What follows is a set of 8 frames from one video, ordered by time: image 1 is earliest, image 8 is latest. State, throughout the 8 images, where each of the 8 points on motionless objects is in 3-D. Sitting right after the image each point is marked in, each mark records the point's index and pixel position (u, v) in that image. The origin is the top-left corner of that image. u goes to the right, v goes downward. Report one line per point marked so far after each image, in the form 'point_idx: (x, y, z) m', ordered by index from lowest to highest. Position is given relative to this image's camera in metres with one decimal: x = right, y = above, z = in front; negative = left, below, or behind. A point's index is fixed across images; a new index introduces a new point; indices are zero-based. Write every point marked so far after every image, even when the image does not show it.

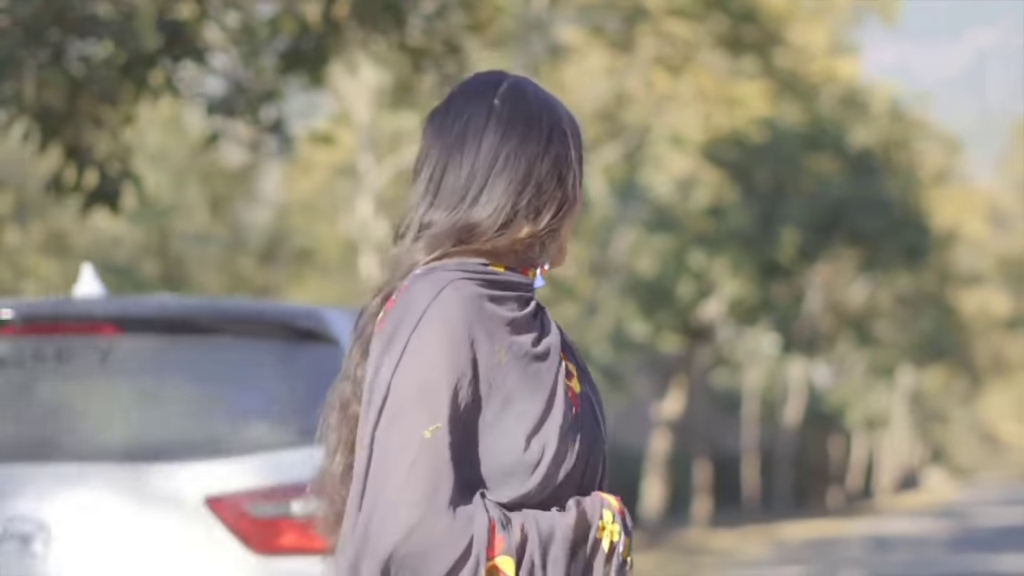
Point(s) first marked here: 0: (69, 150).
0: (-2.1, +0.7, +9.3) m
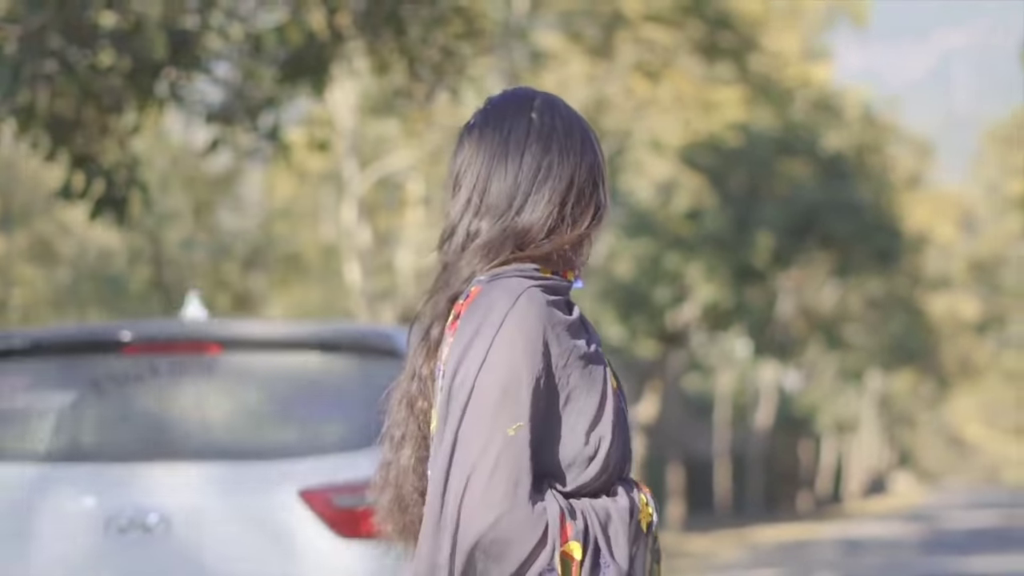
0: (-2.2, +0.6, +9.5) m
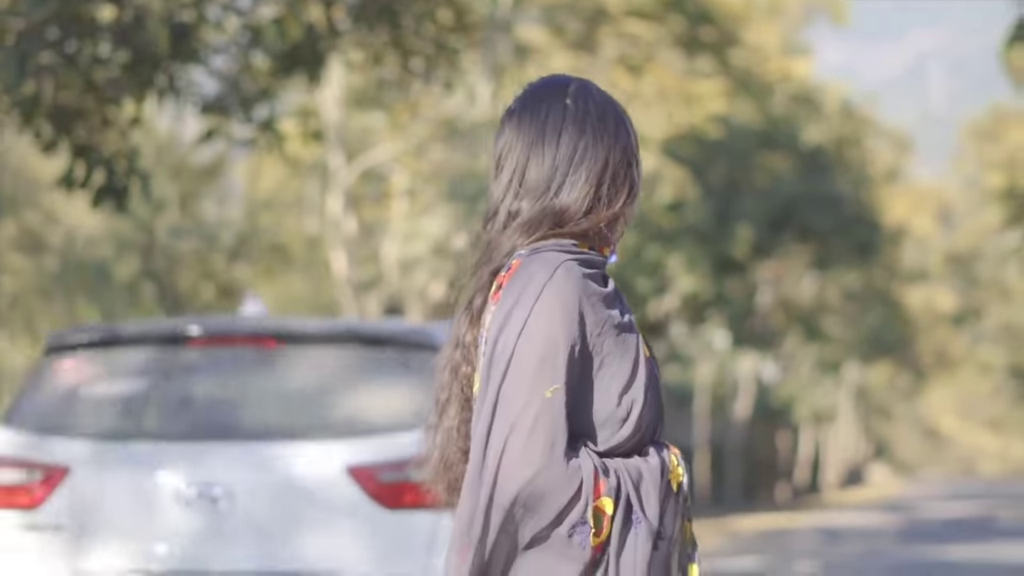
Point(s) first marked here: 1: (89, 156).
0: (-2.2, +0.7, +9.7) m
1: (-2.1, +0.7, +9.7) m
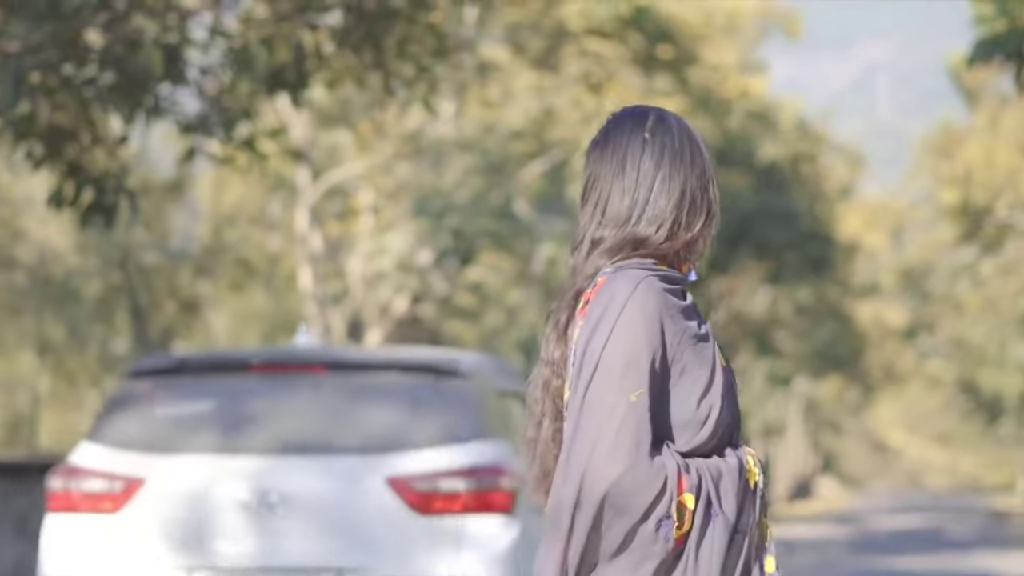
0: (-2.3, +0.6, +9.9) m
1: (-2.2, +0.6, +9.8) m
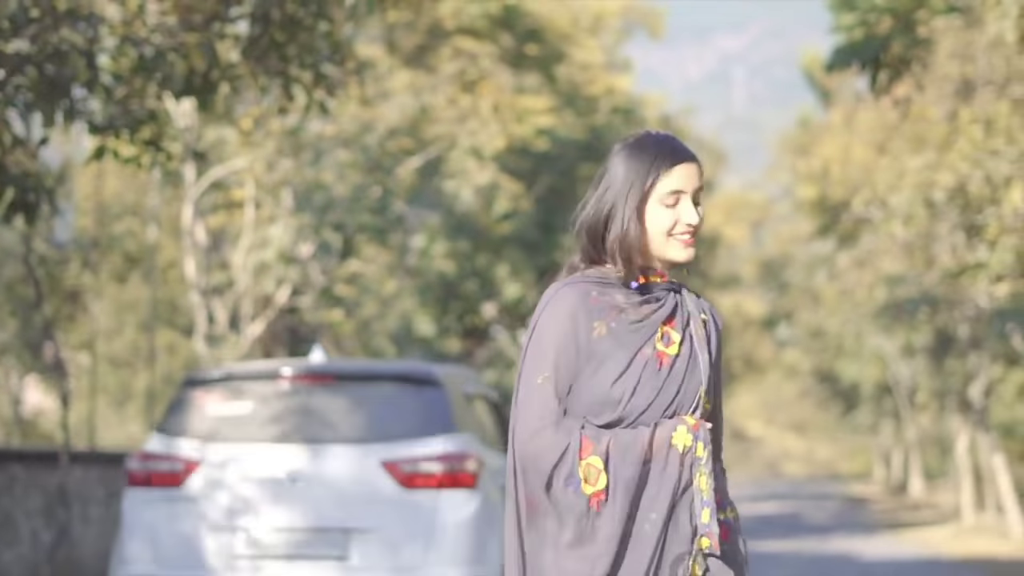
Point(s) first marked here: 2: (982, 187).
0: (-2.9, +0.7, +10.5) m
1: (-2.8, +0.6, +10.5) m
2: (+4.5, +0.9, +18.1) m
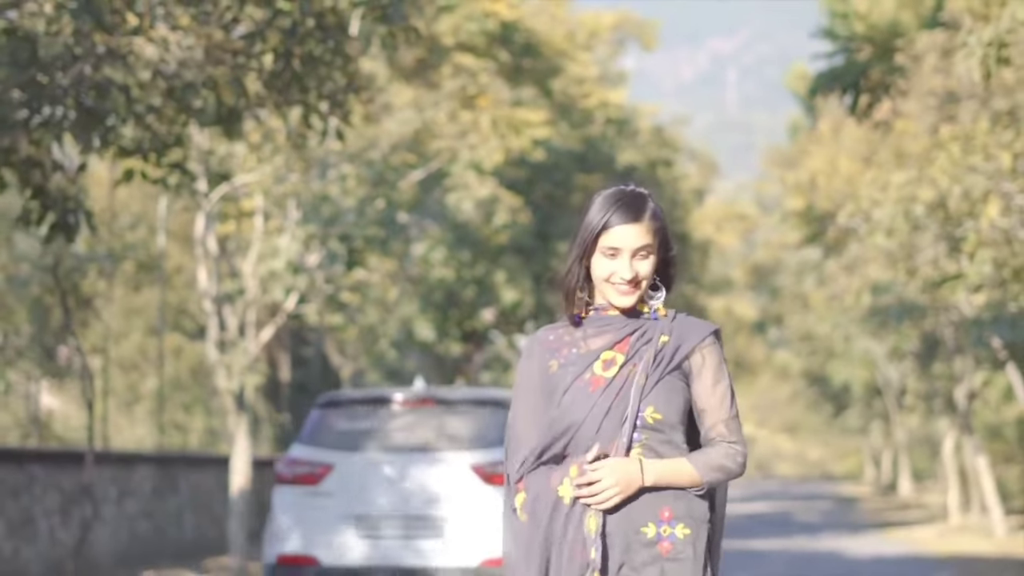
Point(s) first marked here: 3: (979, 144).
0: (-2.8, +0.6, +11.4) m
1: (-2.8, +0.5, +11.3) m
2: (+4.5, +0.8, +19.0) m
3: (+4.6, +1.4, +18.5) m
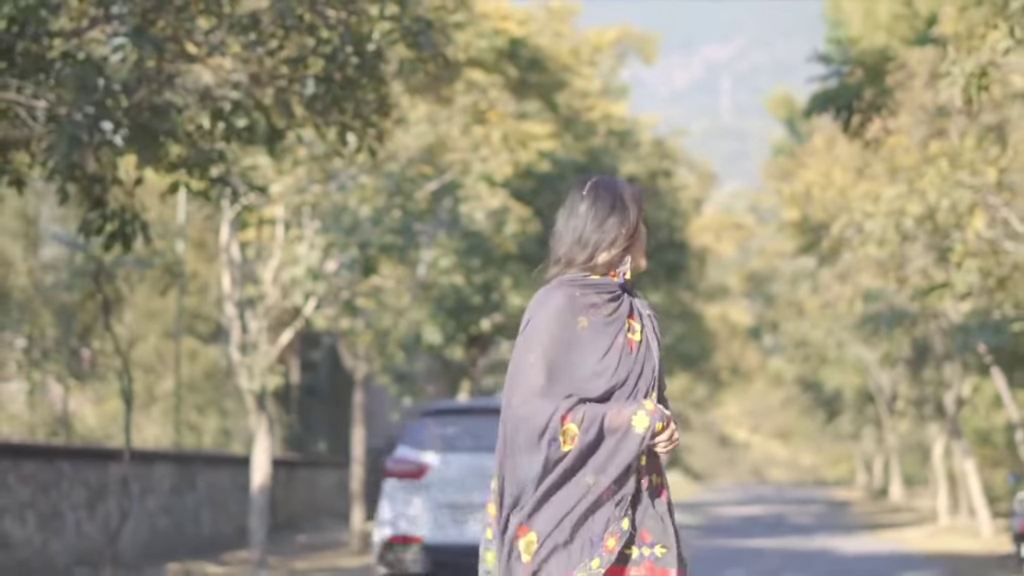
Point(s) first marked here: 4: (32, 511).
0: (-2.7, +0.5, +12.4) m
1: (-2.6, +0.5, +12.4) m
2: (+4.6, +0.7, +20.1) m
3: (+4.7, +1.3, +19.6) m
4: (-4.5, -2.1, +17.7) m
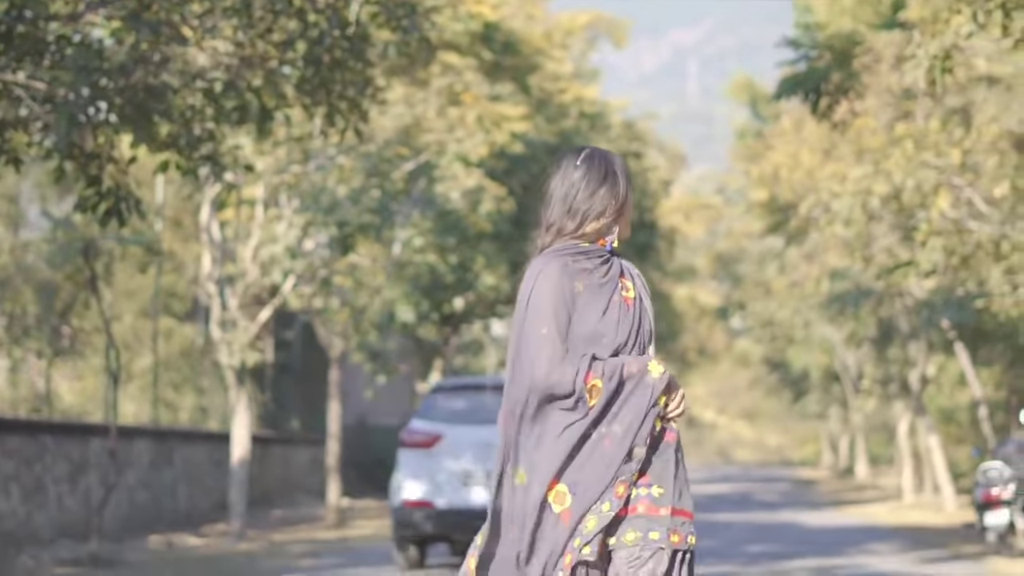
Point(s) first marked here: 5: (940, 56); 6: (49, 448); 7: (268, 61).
0: (-2.8, +0.7, +12.8) m
1: (-2.8, +0.7, +12.8) m
2: (+4.3, +1.0, +20.6) m
3: (+4.4, +1.5, +20.1) m
4: (-4.7, -1.9, +18.1) m
5: (+3.3, +1.8, +14.8) m
6: (-4.6, -1.6, +19.1) m
7: (-1.7, +1.5, +13.0) m
